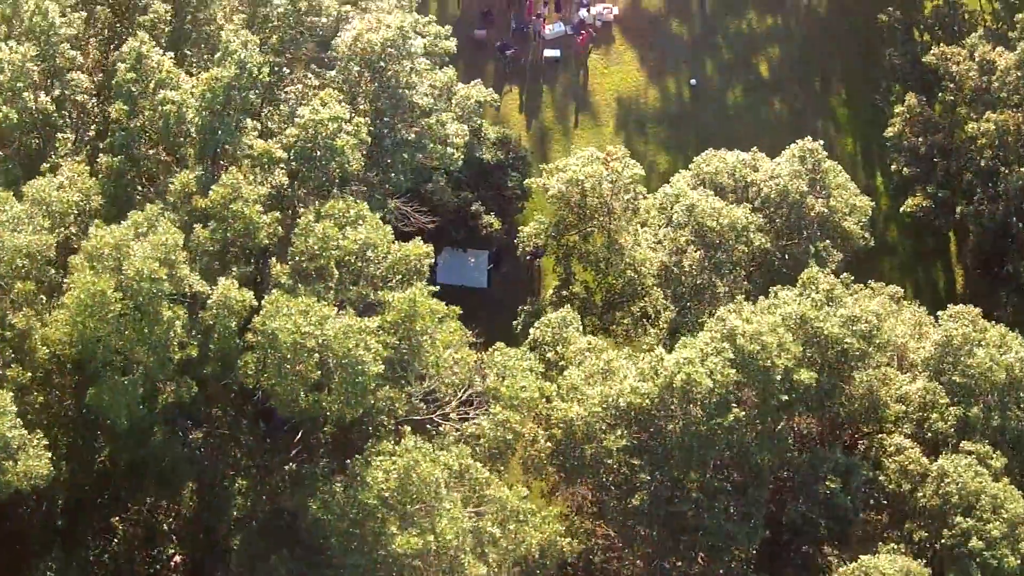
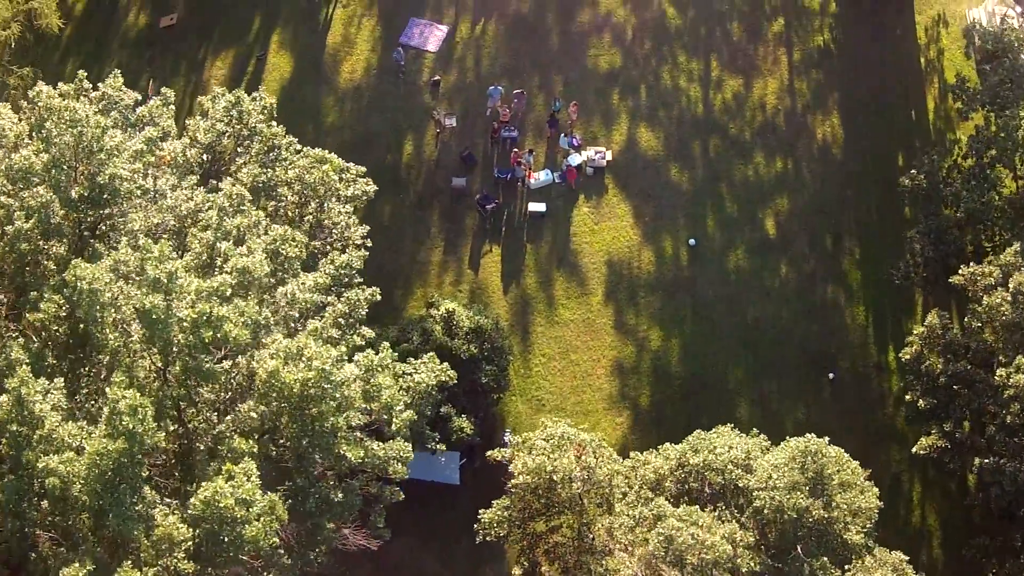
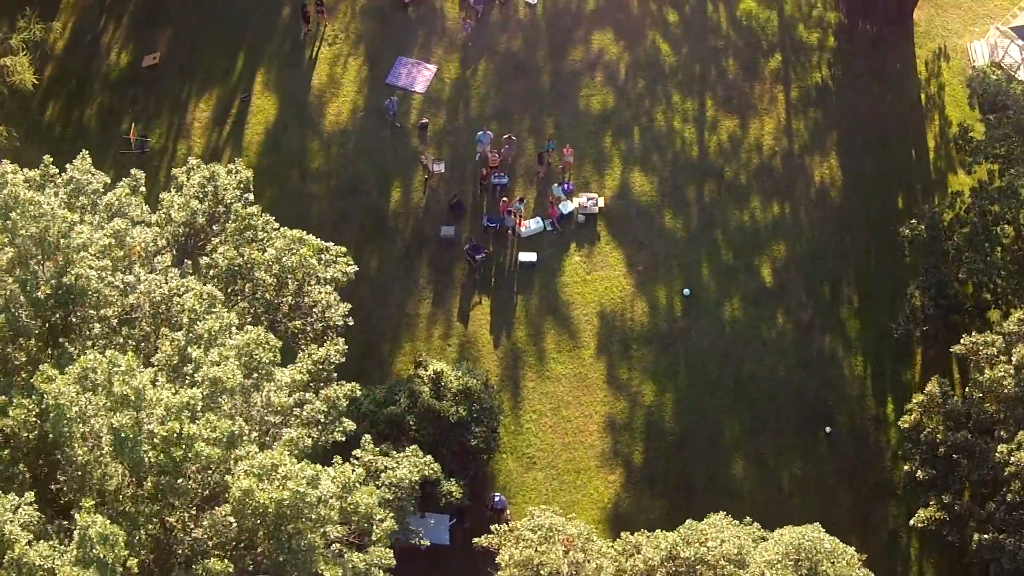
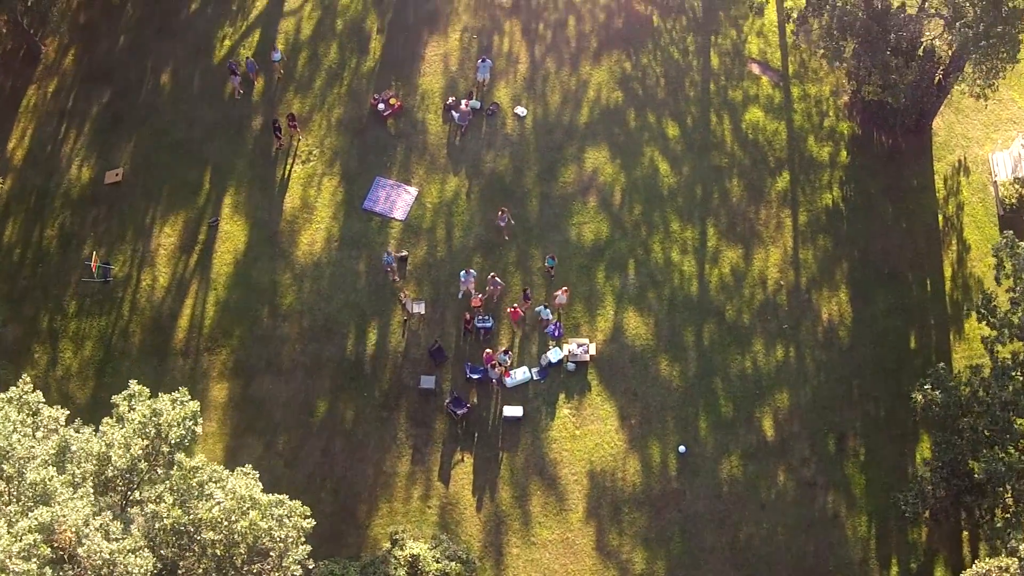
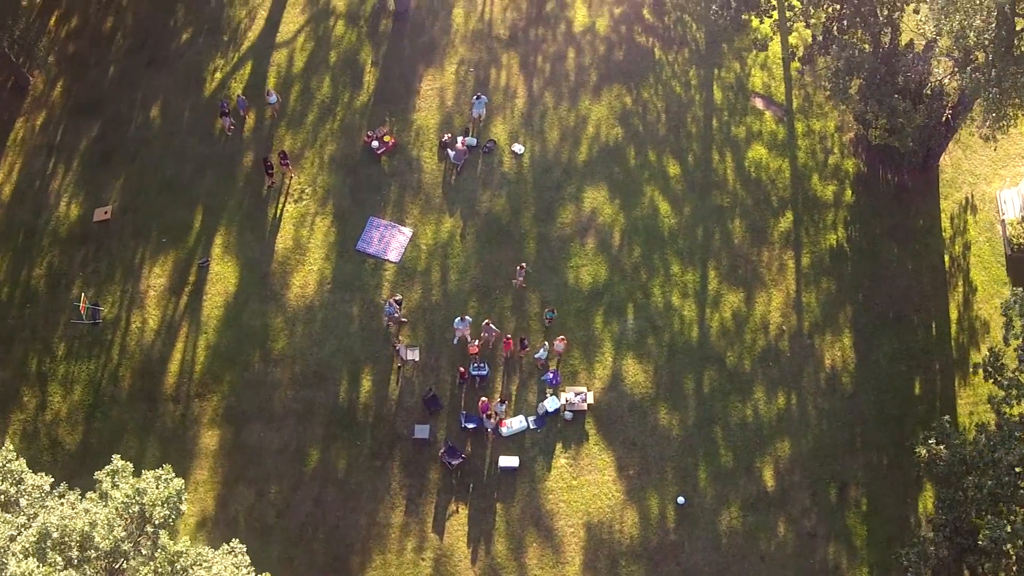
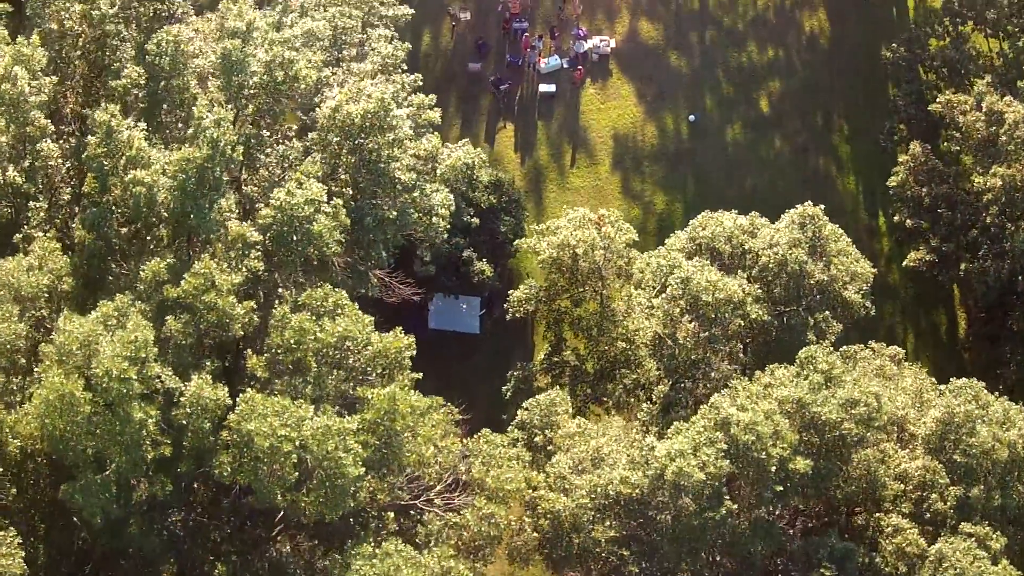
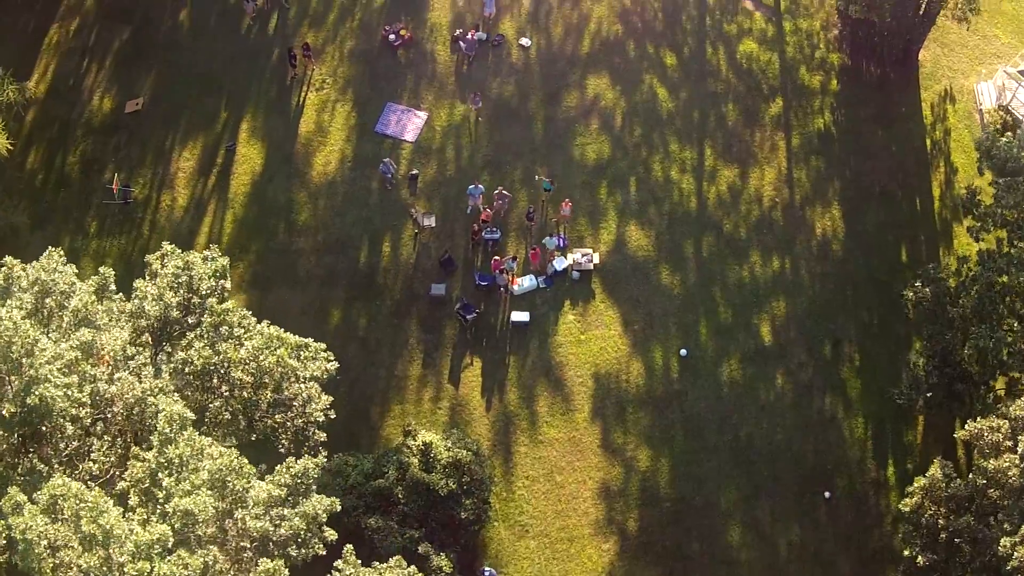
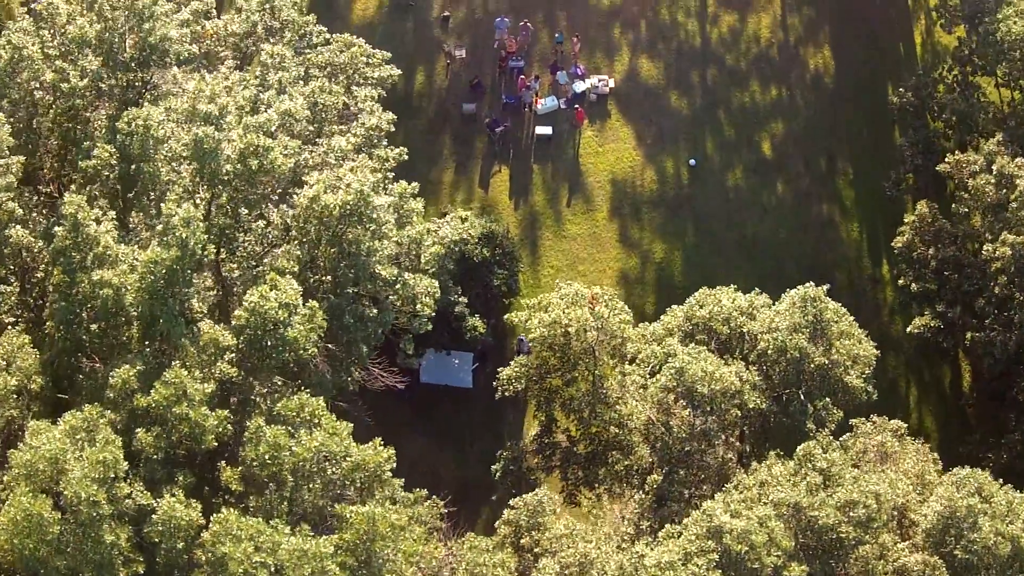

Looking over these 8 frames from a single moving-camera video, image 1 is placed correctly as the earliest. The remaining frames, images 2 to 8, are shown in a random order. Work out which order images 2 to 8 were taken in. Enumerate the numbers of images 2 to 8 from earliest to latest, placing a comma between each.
6, 8, 2, 3, 7, 4, 5
